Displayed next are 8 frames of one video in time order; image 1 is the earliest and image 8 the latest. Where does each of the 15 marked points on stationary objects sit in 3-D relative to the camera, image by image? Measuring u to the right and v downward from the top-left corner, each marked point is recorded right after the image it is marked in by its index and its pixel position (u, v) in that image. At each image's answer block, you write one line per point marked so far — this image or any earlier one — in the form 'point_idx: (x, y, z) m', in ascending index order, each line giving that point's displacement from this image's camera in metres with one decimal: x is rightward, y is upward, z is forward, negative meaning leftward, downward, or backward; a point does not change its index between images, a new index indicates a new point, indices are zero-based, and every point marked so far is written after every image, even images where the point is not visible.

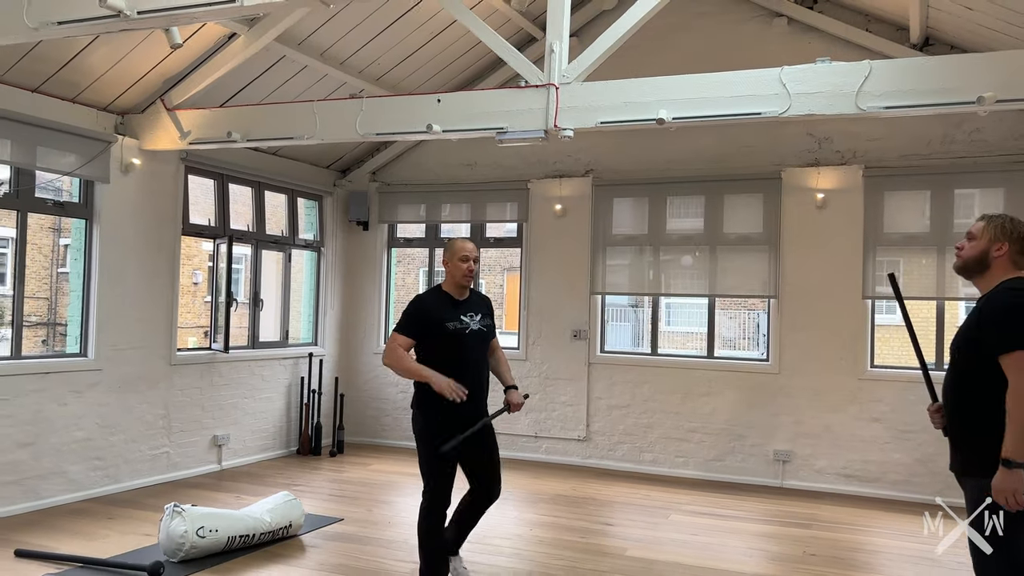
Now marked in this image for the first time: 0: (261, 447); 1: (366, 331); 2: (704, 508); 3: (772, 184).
0: (-2.0, -1.3, +6.6) m
1: (-1.3, -0.4, +7.6) m
2: (+1.3, -1.4, +5.5) m
3: (+1.9, +0.8, +6.2) m
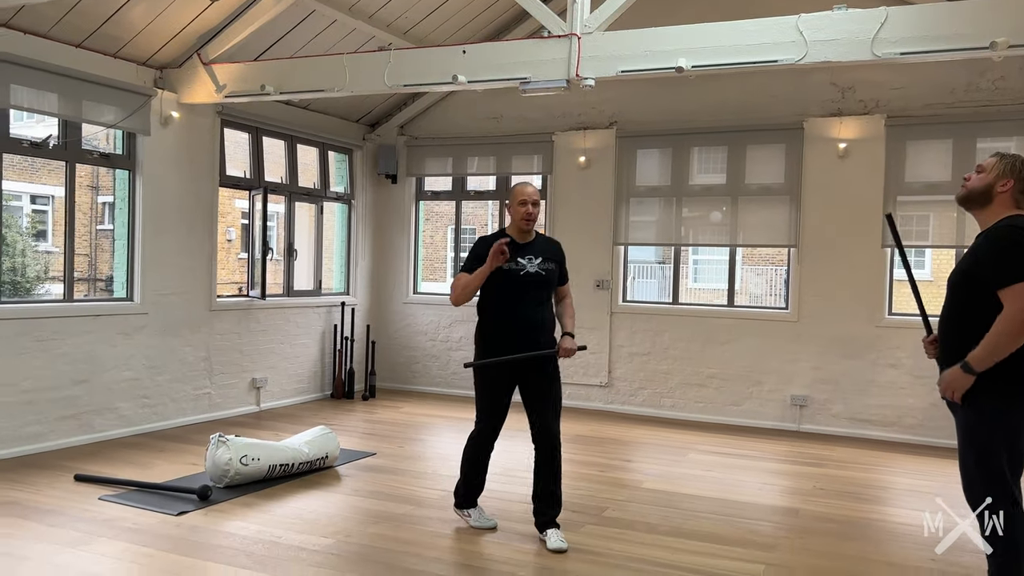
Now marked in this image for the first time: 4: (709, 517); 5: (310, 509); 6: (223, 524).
0: (-1.8, -0.9, +6.9) m
1: (-1.1, 0.0, +7.8) m
2: (+1.4, -1.1, +5.7) m
3: (+2.1, +1.2, +6.3) m
4: (+0.9, -1.1, +4.0) m
5: (-0.9, -1.0, +3.9) m
6: (-1.3, -1.0, +3.6) m
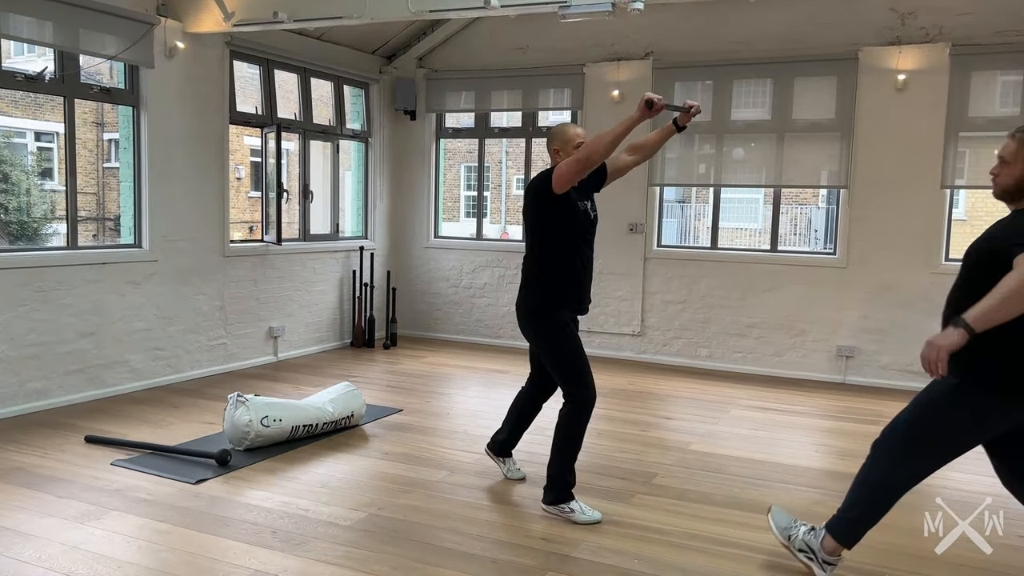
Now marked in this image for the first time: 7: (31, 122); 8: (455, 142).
0: (-1.6, -0.4, +6.6) m
1: (-0.9, +0.6, +7.5) m
2: (+1.6, -0.7, +5.4) m
3: (+2.3, +1.6, +5.8) m
4: (+1.1, -0.9, +3.7) m
5: (-0.8, -0.8, +3.6) m
6: (-1.1, -0.8, +3.4) m
7: (-2.6, +0.9, +4.4) m
8: (-0.5, +1.3, +7.4) m
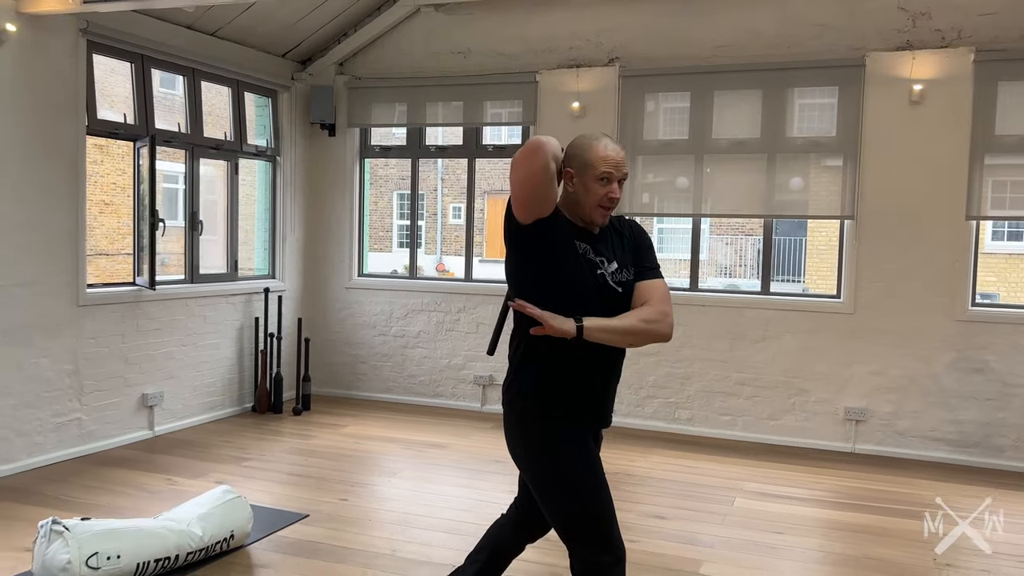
0: (-1.9, -0.7, +5.3) m
1: (-1.3, +0.2, +6.2) m
2: (+1.3, -1.0, +4.3) m
3: (+2.0, +1.3, +4.9) m
4: (+1.0, -1.1, +2.6) m
5: (-0.9, -1.0, +2.4) m
6: (-1.2, -1.1, +2.1) m
7: (-2.8, +0.6, +3.1) m
8: (-1.0, +0.9, +6.2) m
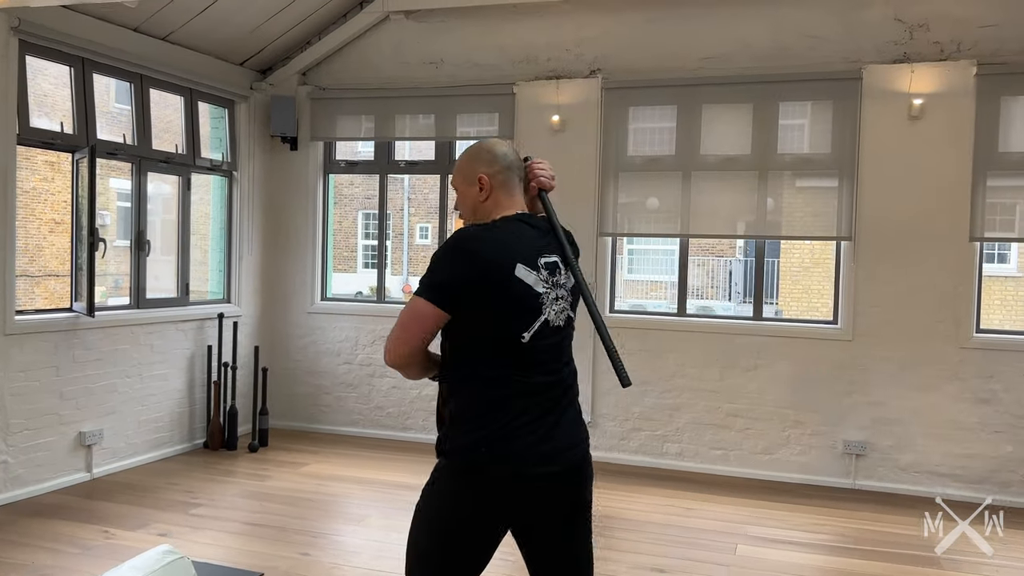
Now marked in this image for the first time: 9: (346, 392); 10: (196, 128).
0: (-2.1, -0.9, +4.8) m
1: (-1.5, 0.0, +5.8) m
2: (+1.2, -1.1, +4.0) m
3: (+1.9, +1.1, +4.6) m
4: (+0.9, -1.2, +2.3) m
5: (-0.9, -1.1, +2.0) m
6: (-1.2, -1.1, +1.7) m
7: (-2.9, +0.5, +2.6) m
8: (-1.1, +0.8, +5.8) m
9: (-1.1, -0.7, +5.7) m
10: (-2.0, +1.0, +5.1) m
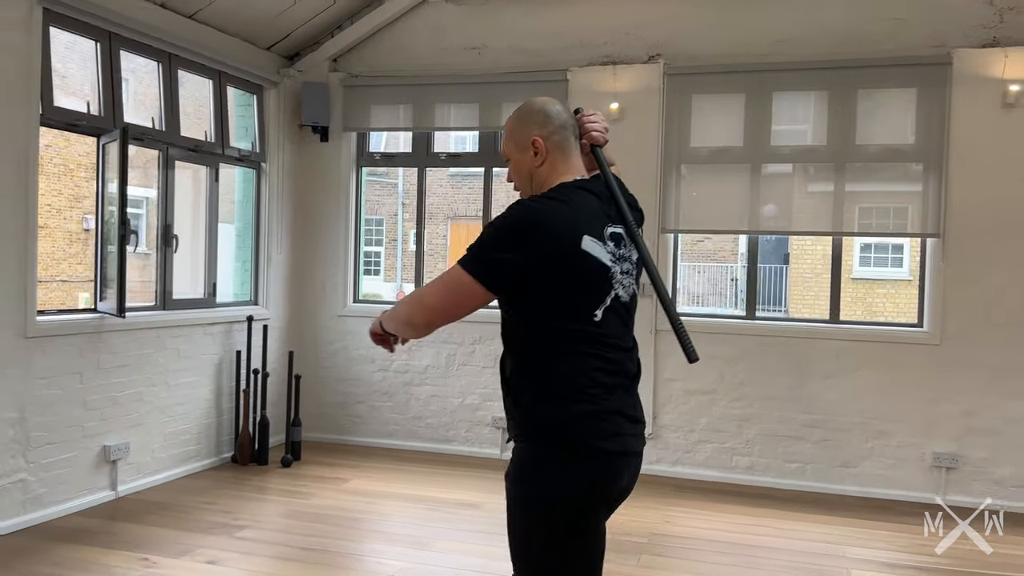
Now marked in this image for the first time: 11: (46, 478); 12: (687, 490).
0: (-1.8, -0.9, +4.4) m
1: (-1.2, 0.0, +5.4) m
2: (+1.6, -1.1, +3.6) m
3: (+2.2, +1.1, +4.3) m
4: (+1.3, -1.2, +1.9) m
5: (-0.5, -1.1, +1.6) m
6: (-0.8, -1.1, +1.3) m
7: (-2.5, +0.5, +2.2) m
8: (-0.8, +0.8, +5.4) m
9: (-0.8, -0.7, +5.3) m
10: (-1.6, +1.0, +4.7) m
11: (-2.0, -0.8, +3.6) m
12: (+0.9, -1.1, +4.5) m
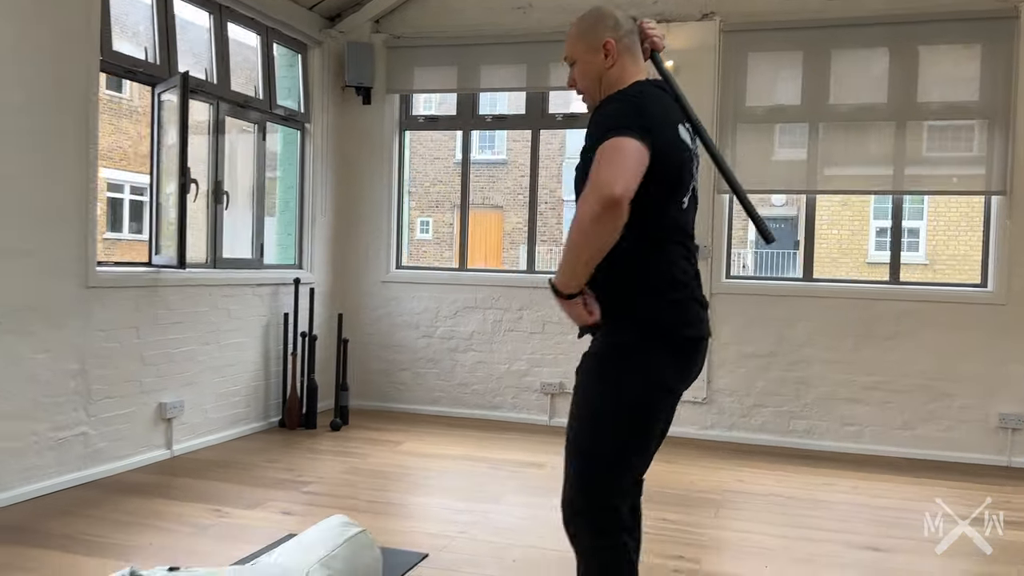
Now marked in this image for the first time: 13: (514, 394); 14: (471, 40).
0: (-1.5, -0.7, +4.3) m
1: (-0.9, +0.2, +5.3) m
2: (+1.9, -0.9, +3.6) m
3: (+2.5, +1.3, +4.3) m
4: (+1.6, -1.0, +1.8) m
5: (-0.2, -0.9, +1.5) m
6: (-0.5, -0.9, +1.2) m
7: (-2.2, +0.8, +2.1) m
8: (-0.5, +1.0, +5.3) m
9: (-0.5, -0.5, +5.2) m
10: (-1.3, +1.2, +4.6) m
11: (-1.7, -0.6, +3.5) m
12: (+1.2, -0.9, +4.4) m
13: (0.0, -0.6, +5.1) m
14: (-0.2, +1.5, +5.1) m
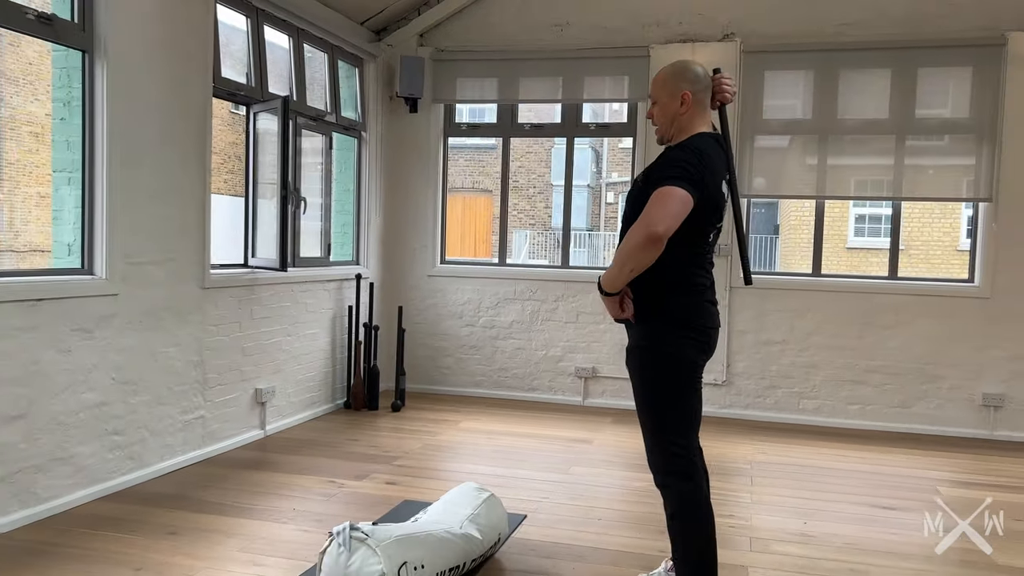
0: (-1.2, -0.7, +4.8) m
1: (-0.7, +0.3, +5.8) m
2: (+2.2, -0.9, +4.2) m
3: (+2.8, +1.4, +4.8) m
4: (+2.0, -1.0, +2.4) m
5: (+0.2, -0.9, +2.0) m
6: (-0.1, -1.0, +1.7) m
7: (-1.8, +0.7, +2.5) m
8: (-0.3, +1.0, +5.8) m
9: (-0.3, -0.5, +5.7) m
10: (-1.1, +1.2, +5.1) m
11: (-1.4, -0.6, +4.0) m
12: (+1.5, -0.8, +5.0) m
13: (+0.3, -0.6, +5.6) m
14: (0.0, +1.6, +5.6) m
